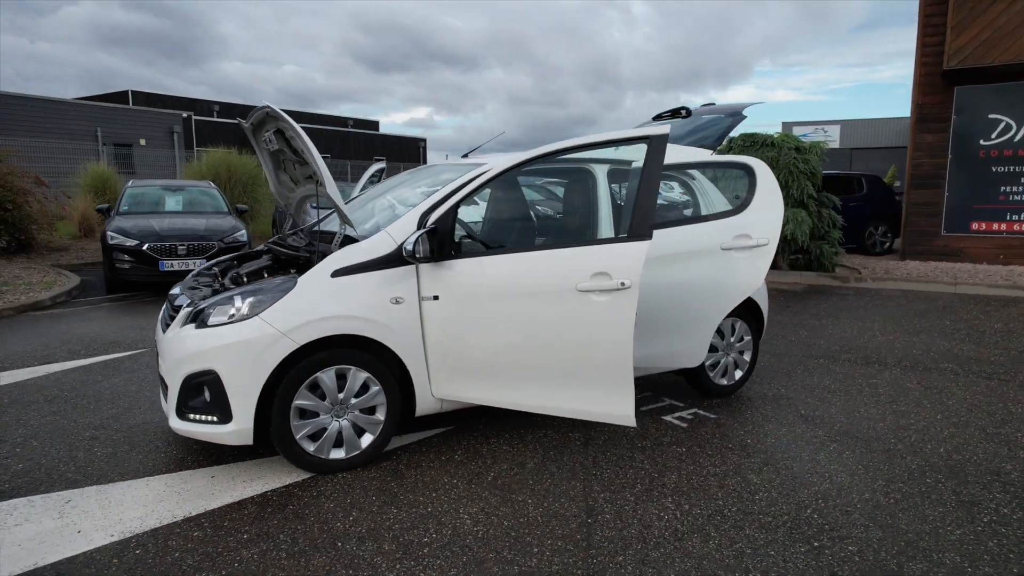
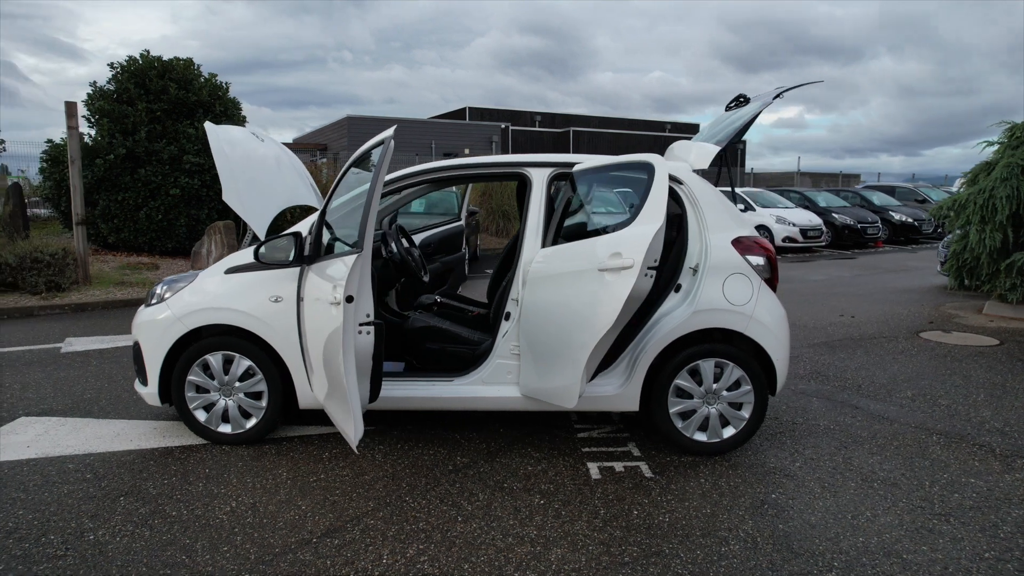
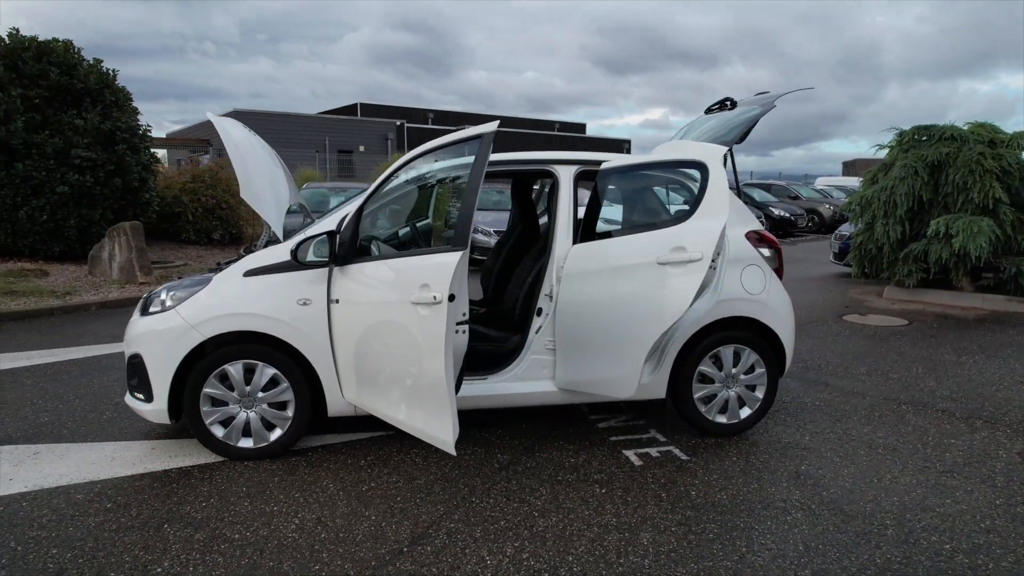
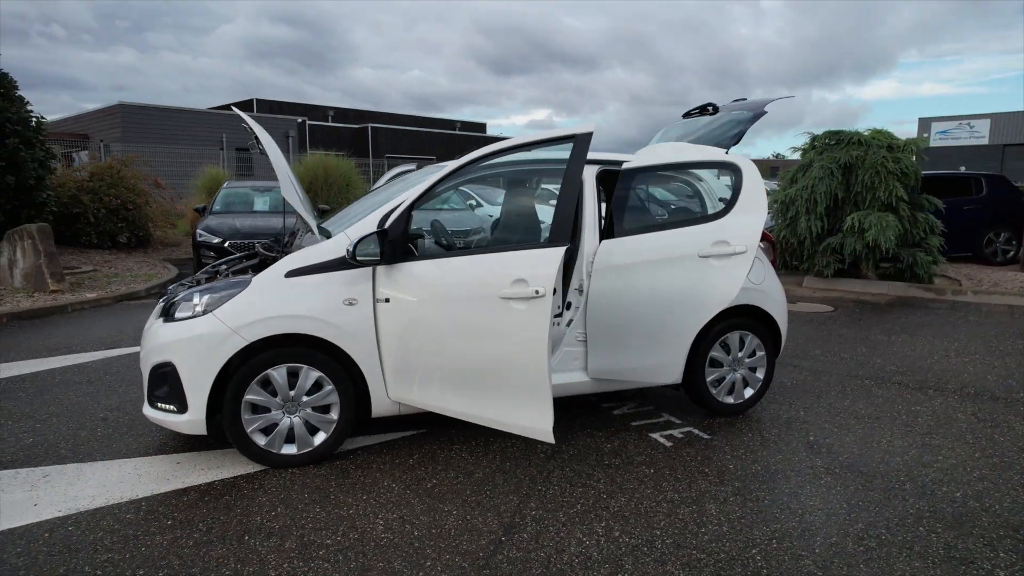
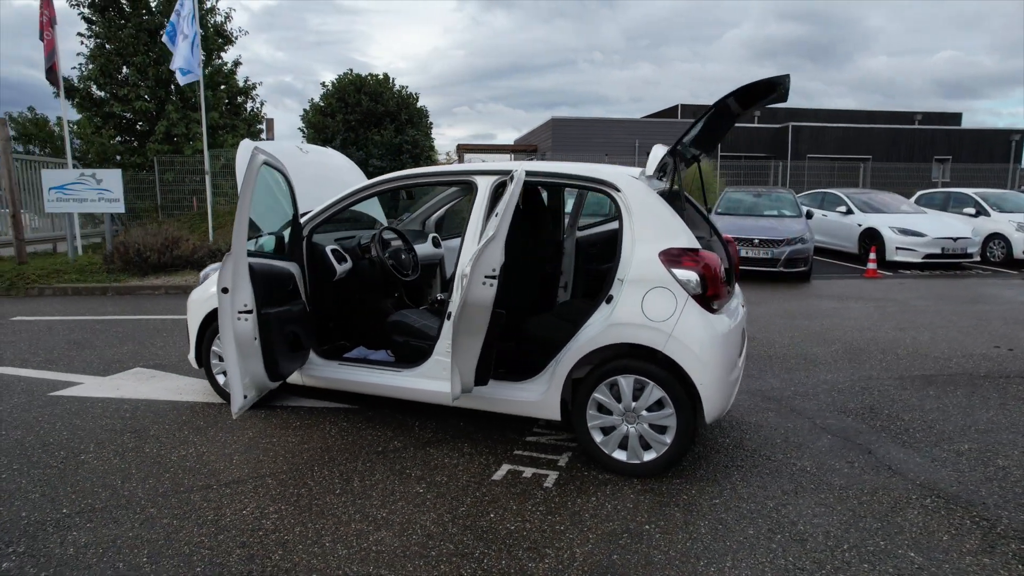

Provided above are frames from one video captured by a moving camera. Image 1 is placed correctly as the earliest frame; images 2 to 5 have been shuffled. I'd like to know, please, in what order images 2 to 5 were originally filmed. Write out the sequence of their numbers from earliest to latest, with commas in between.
4, 3, 2, 5
